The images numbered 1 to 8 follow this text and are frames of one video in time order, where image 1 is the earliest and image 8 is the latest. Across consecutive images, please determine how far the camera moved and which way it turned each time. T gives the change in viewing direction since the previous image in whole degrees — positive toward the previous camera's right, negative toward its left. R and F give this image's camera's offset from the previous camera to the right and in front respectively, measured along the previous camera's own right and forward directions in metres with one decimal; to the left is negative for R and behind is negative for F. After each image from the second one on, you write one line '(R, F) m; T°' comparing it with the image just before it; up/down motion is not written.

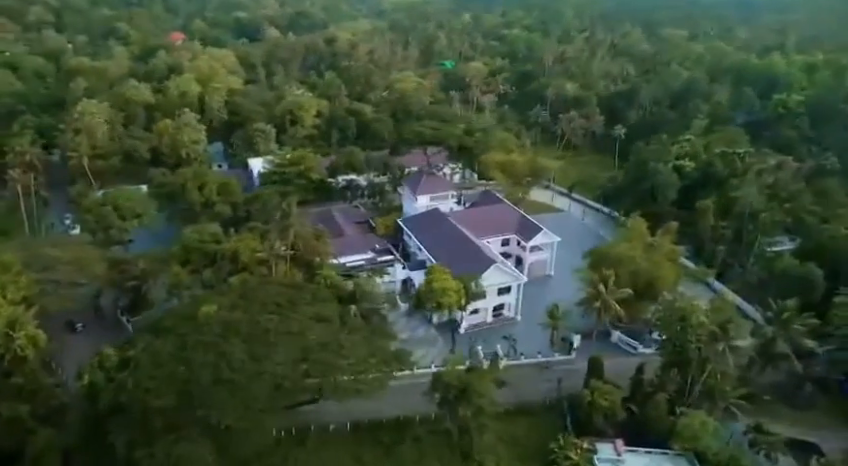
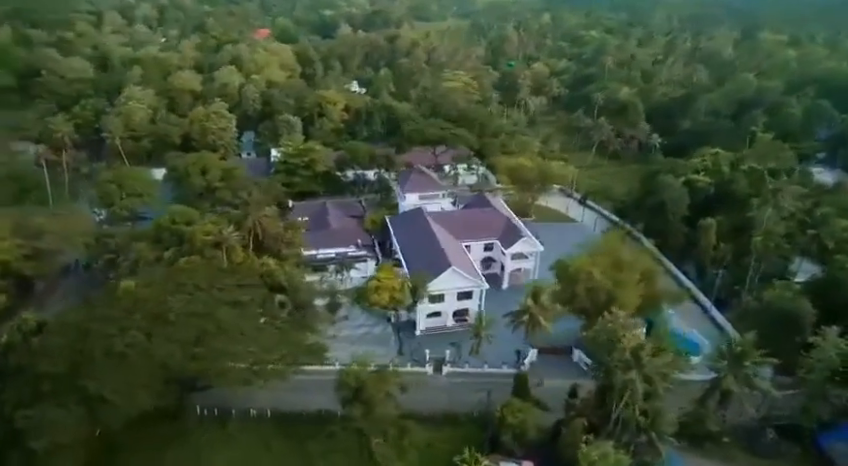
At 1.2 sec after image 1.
(+5.2, +0.7) m; -10°
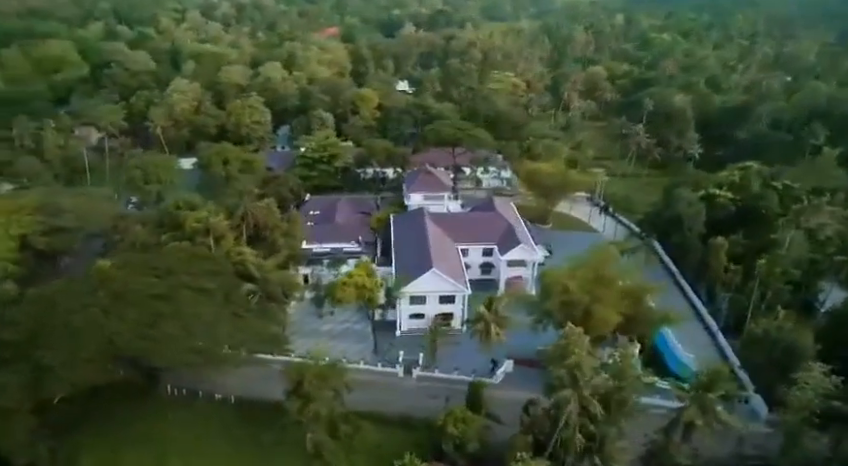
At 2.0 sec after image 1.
(+3.5, +0.5) m; -8°
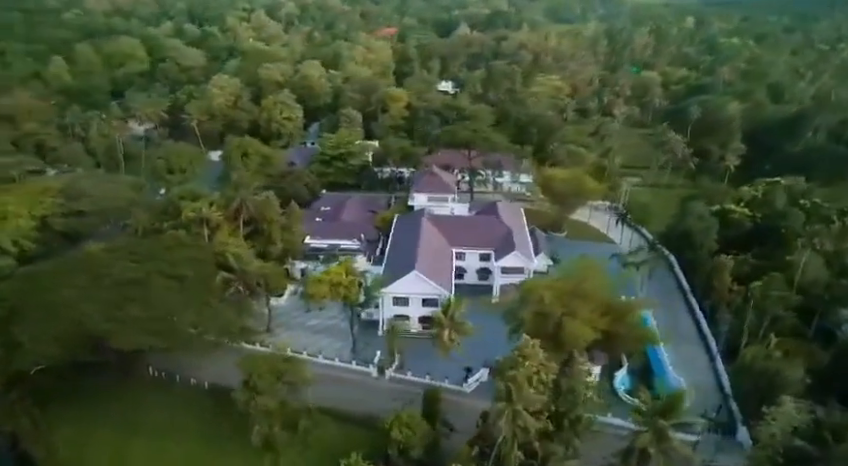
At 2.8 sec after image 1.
(+3.0, +0.4) m; -7°
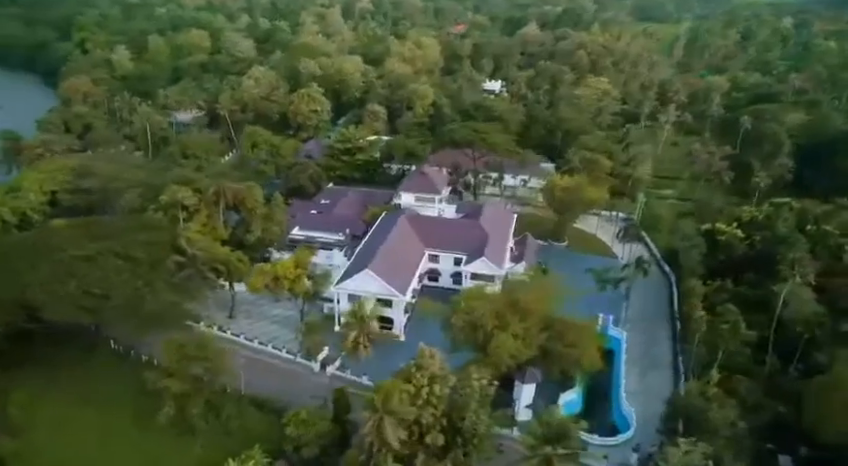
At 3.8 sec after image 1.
(+4.7, +0.7) m; -9°
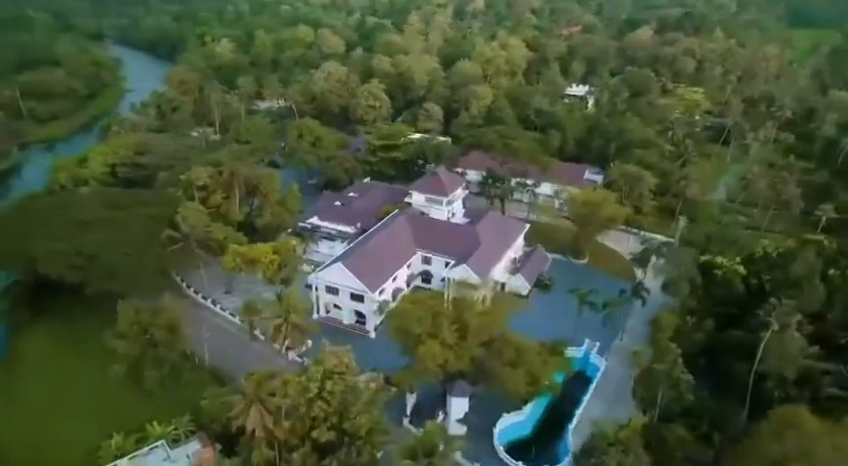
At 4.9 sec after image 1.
(+5.4, +0.8) m; -13°
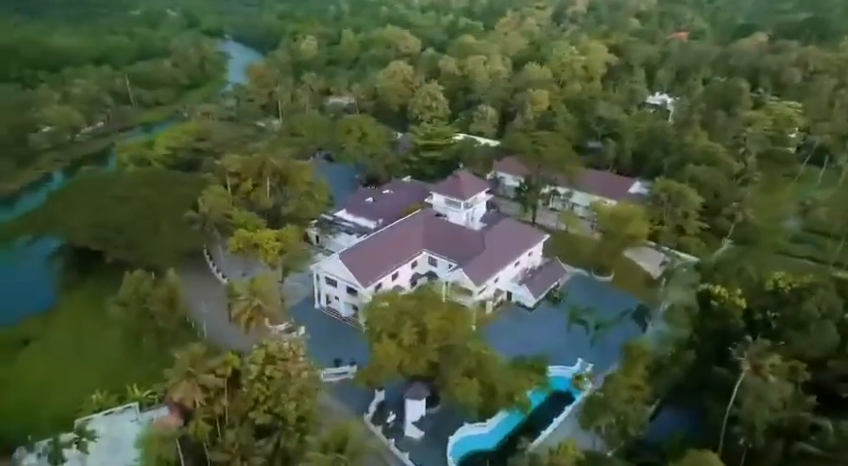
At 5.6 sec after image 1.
(+4.0, +0.5) m; -10°
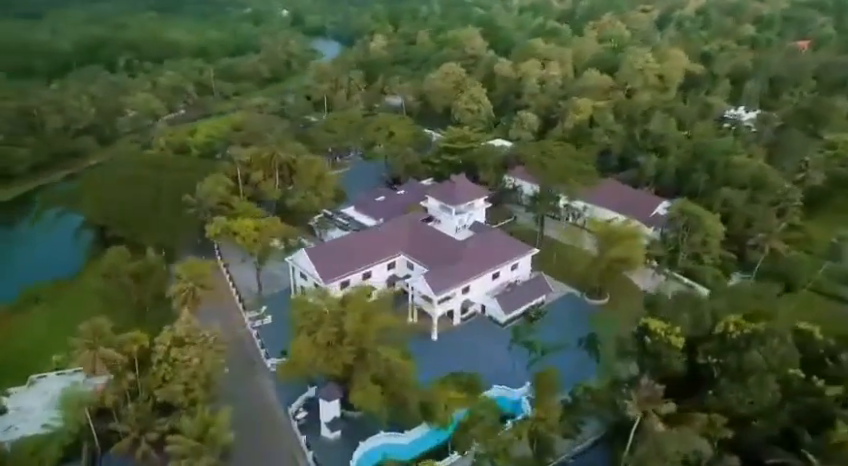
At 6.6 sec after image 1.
(+5.3, +0.9) m; -11°
